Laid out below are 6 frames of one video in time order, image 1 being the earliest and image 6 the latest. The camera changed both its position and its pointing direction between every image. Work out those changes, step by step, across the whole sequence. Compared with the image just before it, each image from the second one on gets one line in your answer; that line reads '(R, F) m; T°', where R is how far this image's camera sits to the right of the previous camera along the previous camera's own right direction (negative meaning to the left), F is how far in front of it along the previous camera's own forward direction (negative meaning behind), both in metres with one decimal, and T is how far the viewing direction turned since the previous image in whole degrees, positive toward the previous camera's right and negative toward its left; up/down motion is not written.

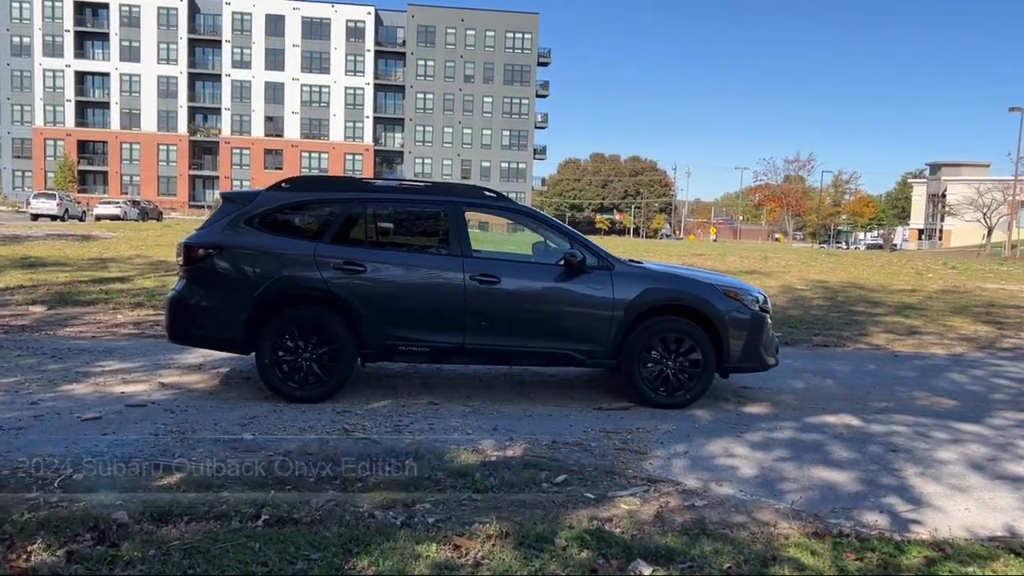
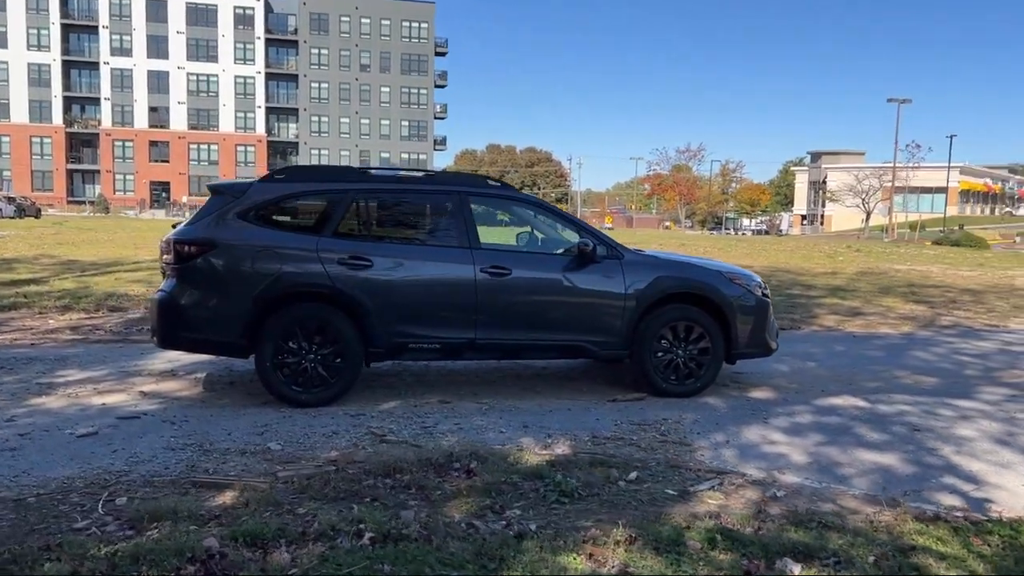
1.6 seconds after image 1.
(-0.9, +0.3) m; +7°
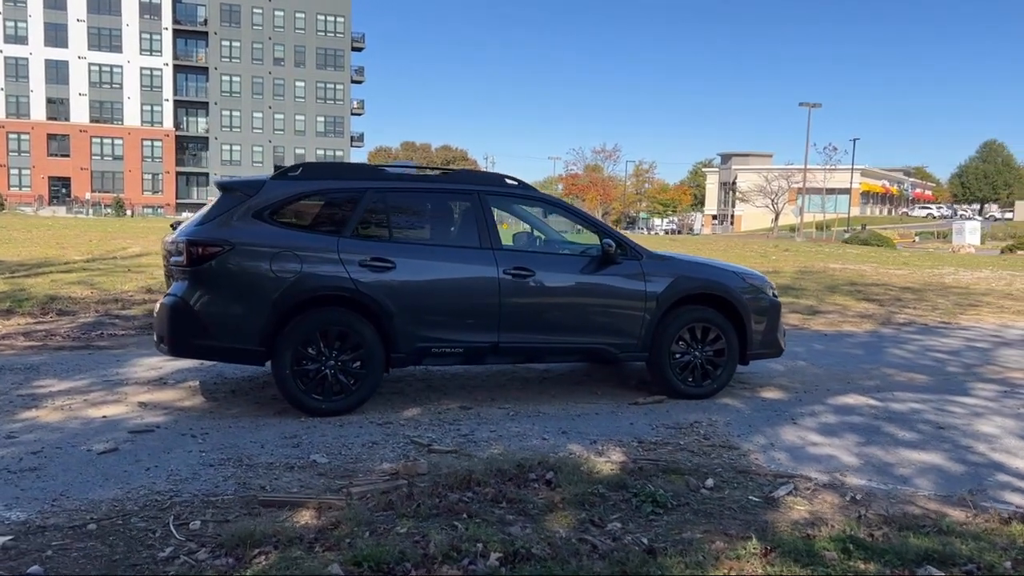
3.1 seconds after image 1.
(-0.8, +0.2) m; +6°
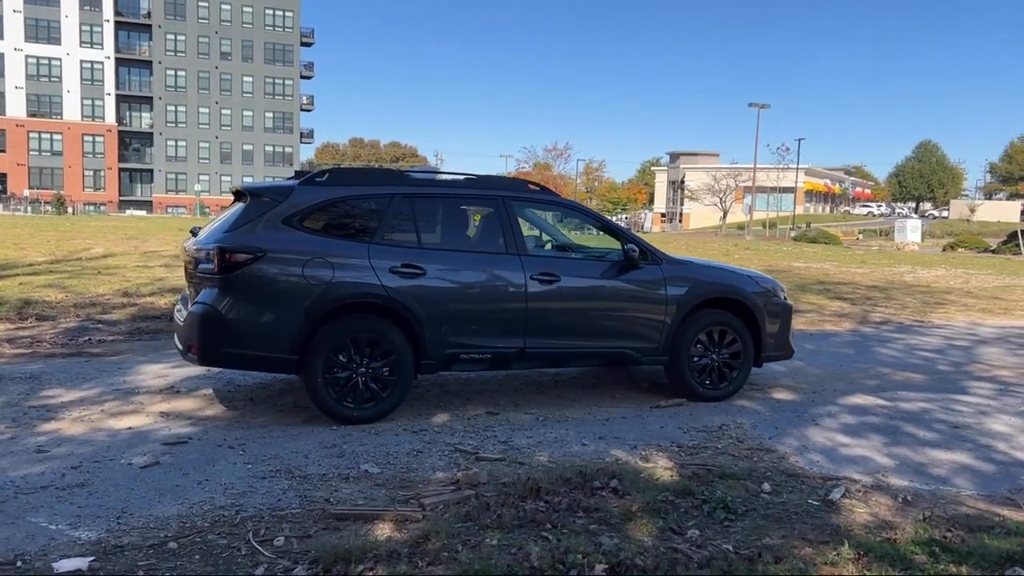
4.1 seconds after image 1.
(-0.6, 0.0) m; +3°
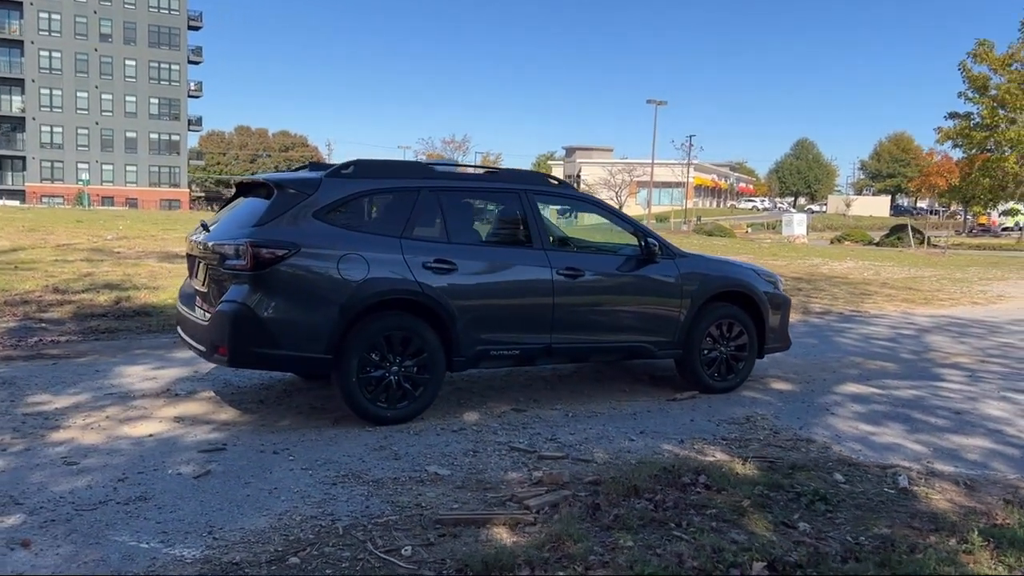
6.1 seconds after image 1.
(-0.9, +0.1) m; +7°
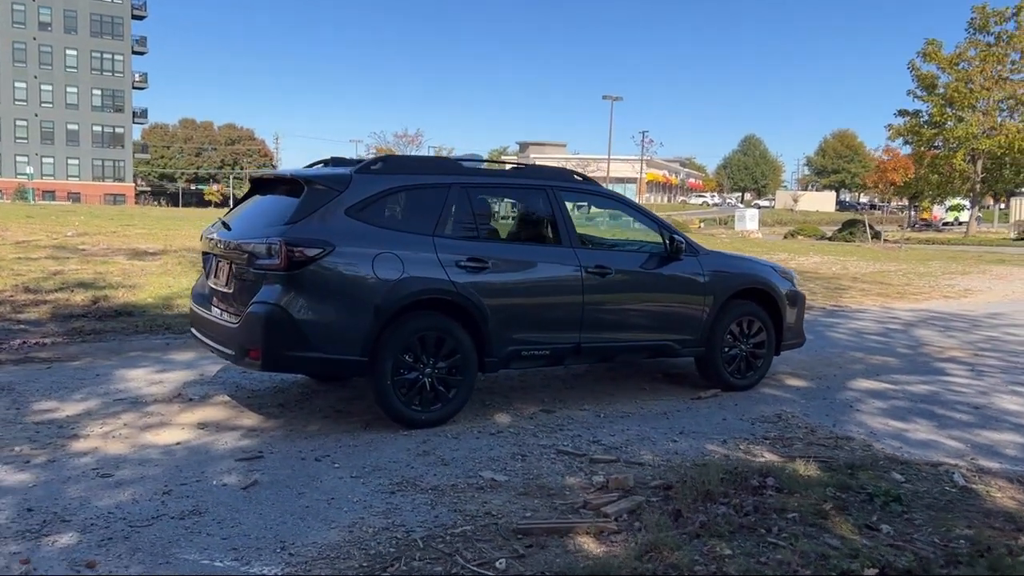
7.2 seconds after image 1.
(-0.5, +0.1) m; +3°
